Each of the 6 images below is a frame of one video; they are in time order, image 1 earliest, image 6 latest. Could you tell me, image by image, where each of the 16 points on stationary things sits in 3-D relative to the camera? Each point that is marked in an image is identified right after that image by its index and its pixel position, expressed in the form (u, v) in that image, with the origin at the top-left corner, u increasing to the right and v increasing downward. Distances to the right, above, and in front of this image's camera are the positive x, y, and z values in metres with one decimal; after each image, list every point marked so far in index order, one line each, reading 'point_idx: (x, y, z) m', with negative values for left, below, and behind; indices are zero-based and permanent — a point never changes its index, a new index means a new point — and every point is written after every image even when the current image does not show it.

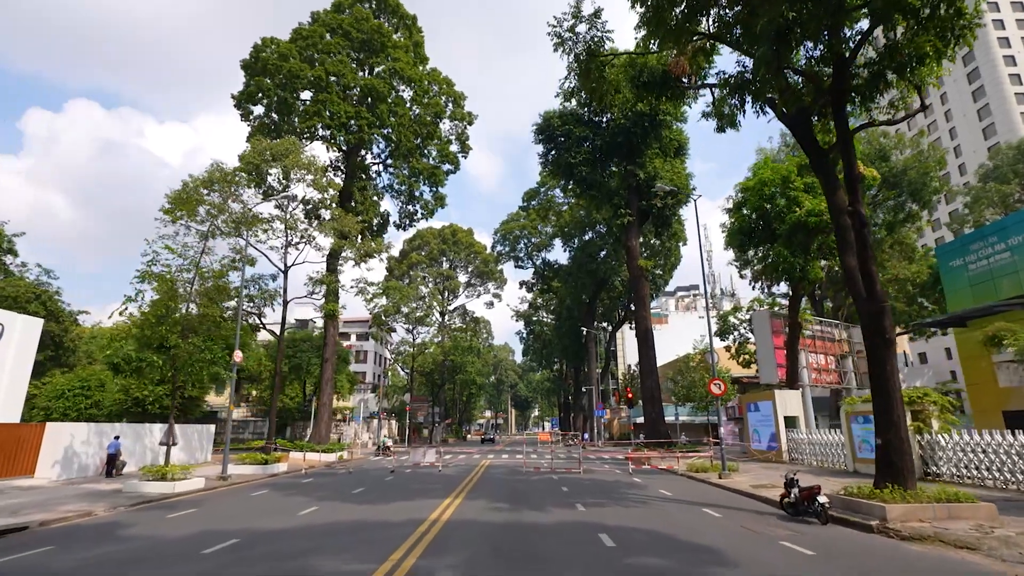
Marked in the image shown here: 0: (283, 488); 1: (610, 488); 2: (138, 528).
0: (-7.3, -6.4, +17.5) m
1: (+3.0, -6.0, +16.5) m
2: (-7.2, -4.7, +10.6) m
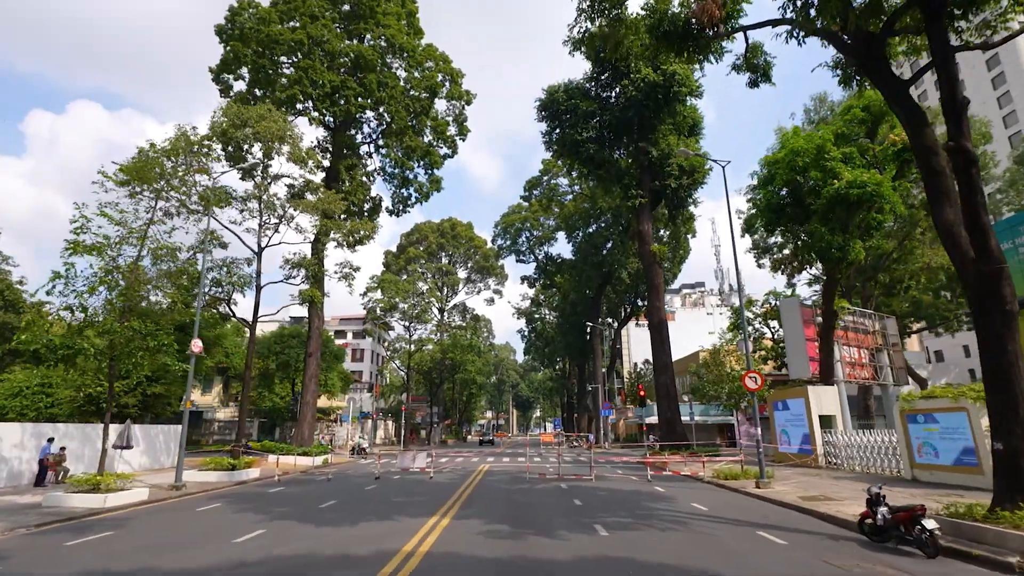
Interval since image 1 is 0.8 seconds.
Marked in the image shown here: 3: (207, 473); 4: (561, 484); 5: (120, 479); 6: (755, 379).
0: (-7.2, -5.8, +14.9) m
1: (+3.0, -5.4, +13.8) m
2: (-7.2, -4.0, +7.9) m
3: (-10.5, -6.4, +18.8) m
4: (+1.6, -6.3, +17.6) m
5: (-10.1, -4.9, +14.0) m
6: (+7.4, -2.8, +16.7) m
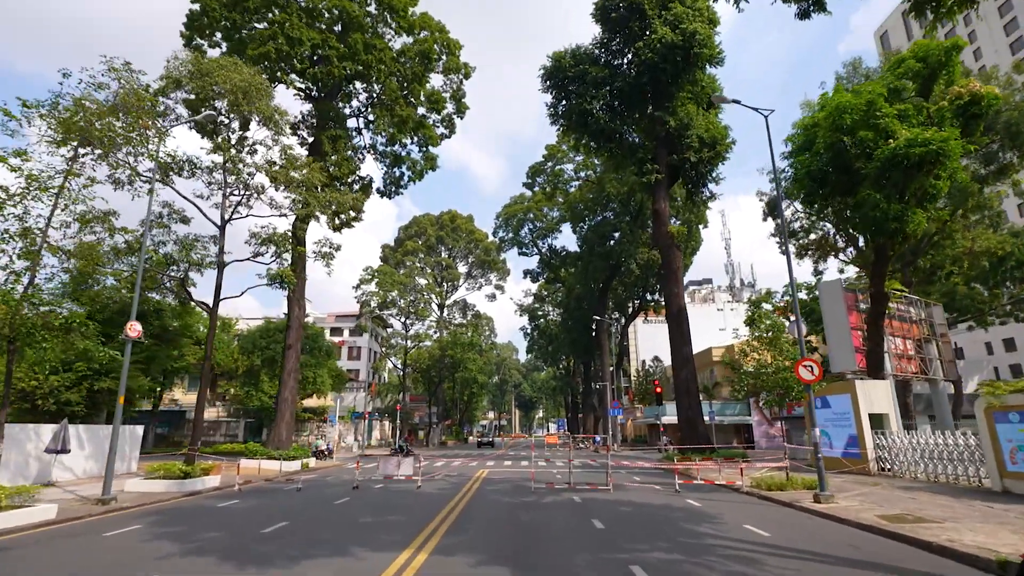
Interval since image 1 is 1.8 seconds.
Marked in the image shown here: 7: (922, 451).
0: (-7.2, -5.0, +11.9) m
1: (+3.0, -4.6, +10.8) m
2: (-7.2, -3.2, +5.0) m
3: (-10.4, -5.7, +15.9) m
4: (+1.6, -5.6, +14.7) m
5: (-10.0, -4.2, +11.1) m
6: (+7.4, -2.0, +13.7) m
7: (+13.1, -5.2, +17.5) m
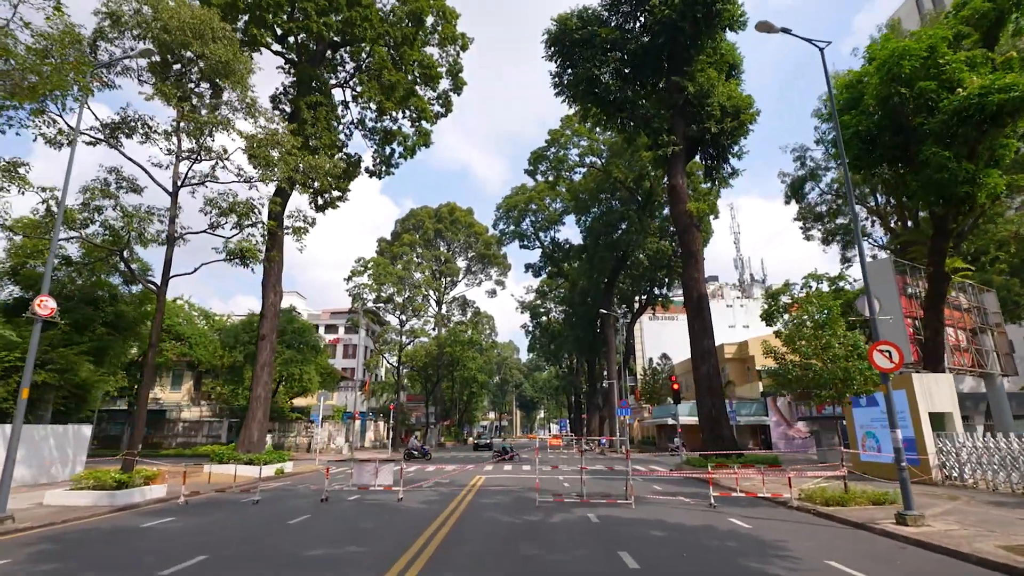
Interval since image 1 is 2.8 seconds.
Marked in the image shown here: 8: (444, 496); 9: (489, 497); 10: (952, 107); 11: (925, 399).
0: (-7.2, -4.3, +9.2) m
1: (+3.0, -3.9, +8.0) m
2: (-7.2, -2.5, +2.2) m
3: (-10.4, -5.0, +13.2) m
4: (+1.6, -4.9, +11.9) m
5: (-10.0, -3.5, +8.4) m
6: (+7.4, -1.3, +10.9) m
7: (+13.1, -4.5, +14.7) m
8: (-1.8, -5.7, +15.0) m
9: (-0.6, -5.5, +14.4) m
10: (+12.4, +5.1, +15.4) m
11: (+12.6, -3.4, +16.8) m
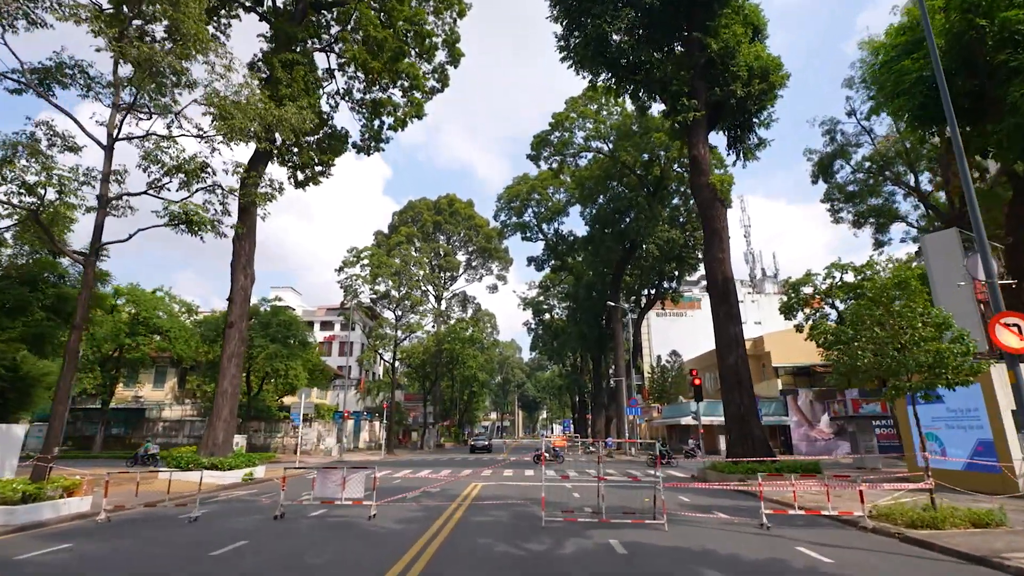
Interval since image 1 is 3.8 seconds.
0: (-7.2, -3.6, +6.5) m
1: (+3.0, -3.2, +5.3) m
2: (-7.3, -1.8, -0.5) m
3: (-10.5, -4.3, +10.5) m
4: (+1.6, -4.2, +9.2) m
5: (-10.1, -2.8, +5.7) m
6: (+7.4, -0.6, +8.2) m
7: (+13.1, -3.8, +11.9) m
8: (-1.8, -5.0, +12.3) m
9: (-0.6, -4.8, +11.7) m
10: (+12.4, +5.8, +12.7) m
11: (+12.6, -2.7, +14.1) m
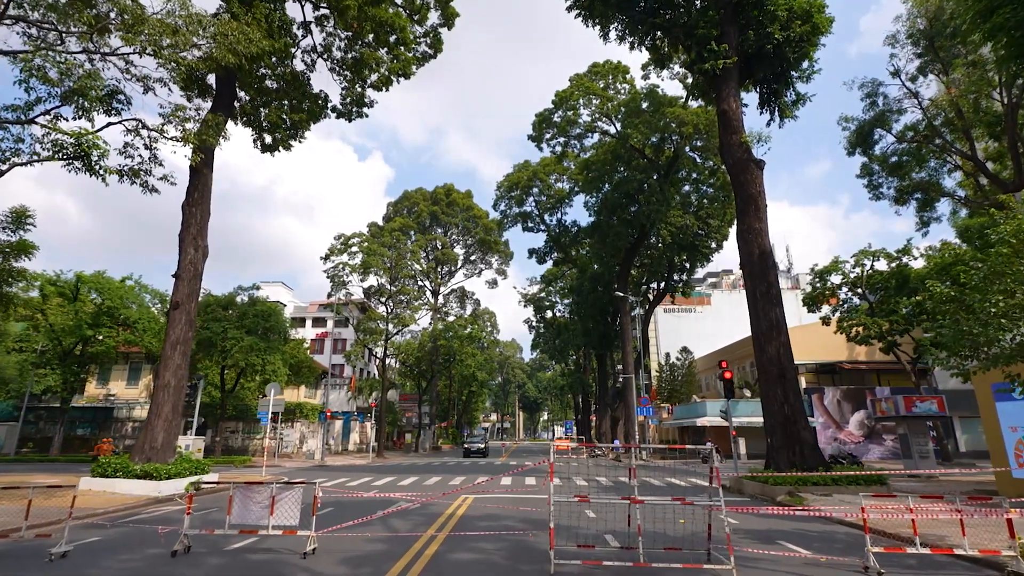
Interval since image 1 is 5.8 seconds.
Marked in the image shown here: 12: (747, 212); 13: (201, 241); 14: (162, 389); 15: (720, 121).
0: (-7.3, -2.8, +3.3) m
1: (+2.9, -2.4, +2.1) m
2: (-7.4, -0.9, -3.6) m
3: (-10.5, -3.4, +7.3) m
4: (+1.6, -3.4, +6.0) m
5: (-10.2, -1.9, +2.5) m
6: (+7.3, +0.2, +4.9) m
7: (+13.0, -3.0, +8.7) m
8: (-1.9, -4.2, +9.1) m
9: (-0.7, -4.0, +8.5) m
10: (+12.4, +6.6, +9.5) m
11: (+12.6, -1.9, +10.8) m
12: (+7.8, +2.5, +18.1) m
13: (-10.0, +1.5, +17.5) m
14: (-10.4, -3.0, +16.2) m
15: (+7.2, +5.7, +19.1) m
